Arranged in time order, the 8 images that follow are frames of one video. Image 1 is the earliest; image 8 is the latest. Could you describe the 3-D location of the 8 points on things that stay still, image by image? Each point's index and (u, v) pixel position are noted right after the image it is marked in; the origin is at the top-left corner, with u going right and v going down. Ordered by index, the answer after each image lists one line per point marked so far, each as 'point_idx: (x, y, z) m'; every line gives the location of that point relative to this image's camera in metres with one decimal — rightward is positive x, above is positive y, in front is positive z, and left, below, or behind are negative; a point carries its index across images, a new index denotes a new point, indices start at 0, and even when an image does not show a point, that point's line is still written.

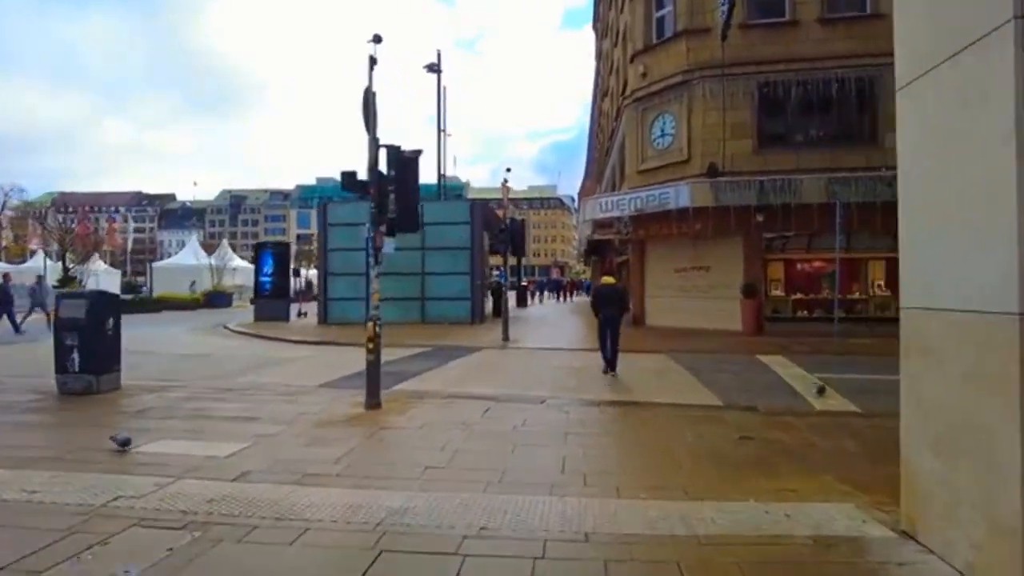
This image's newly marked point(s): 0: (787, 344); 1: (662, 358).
0: (+8.3, -1.7, +19.3) m
1: (+3.8, -1.8, +16.1) m
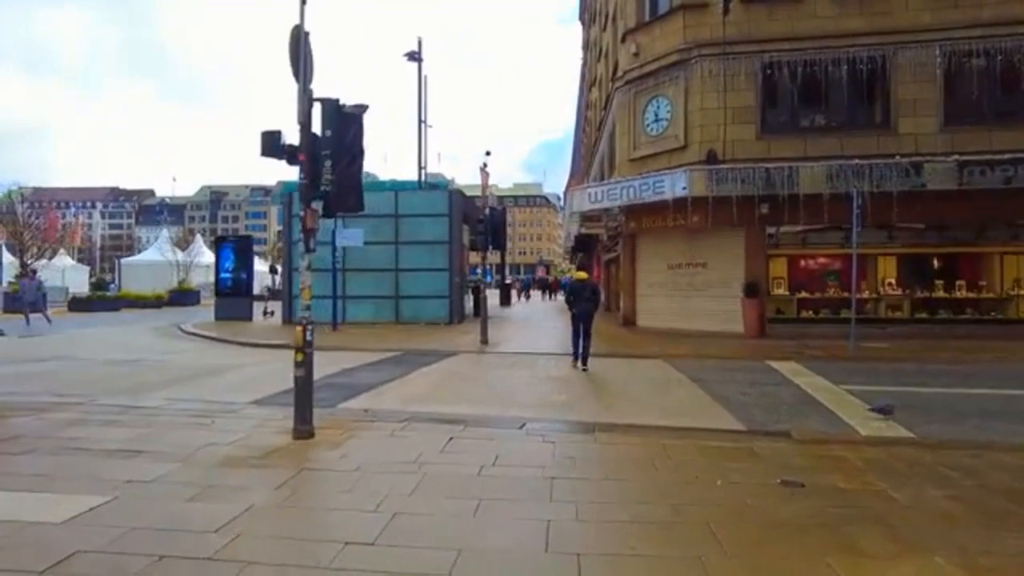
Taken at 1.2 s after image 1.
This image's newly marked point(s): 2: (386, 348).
0: (+7.7, -1.6, +17.4) m
1: (+3.3, -1.7, +14.1) m
2: (-3.8, -1.8, +19.2) m
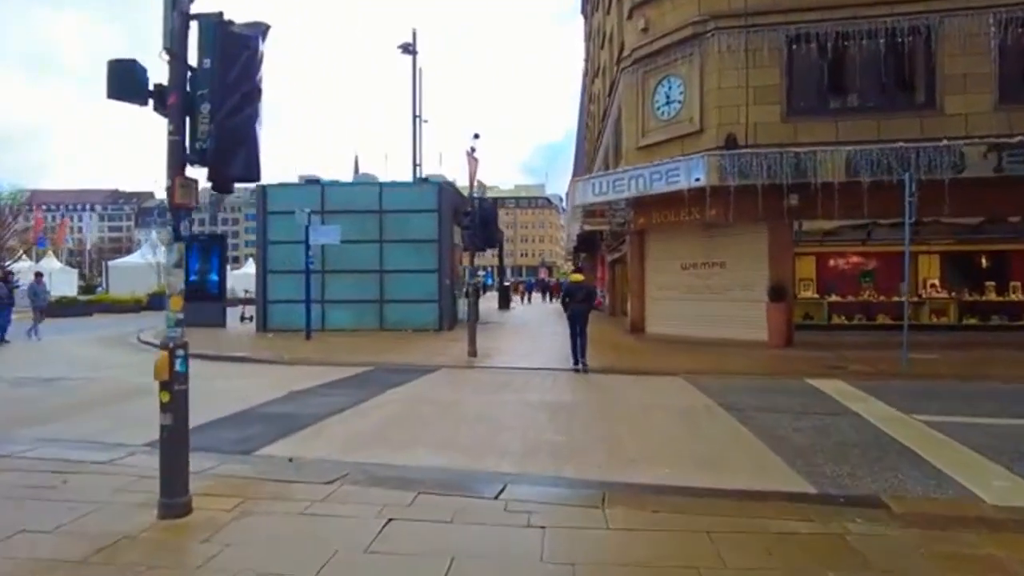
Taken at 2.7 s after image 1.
0: (+7.5, -1.7, +15.0) m
1: (+3.1, -1.8, +11.7) m
2: (-4.0, -1.9, +16.8) m
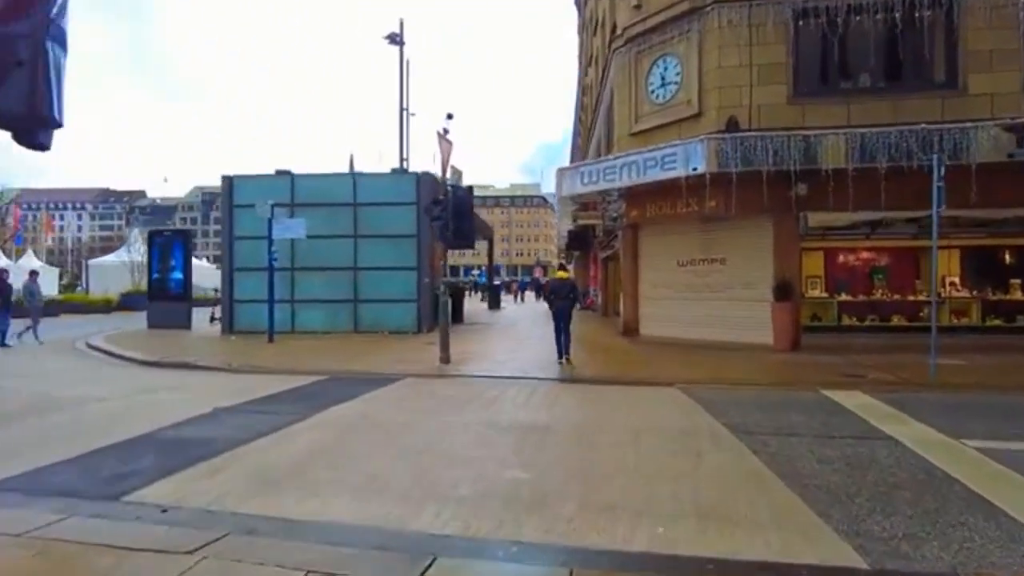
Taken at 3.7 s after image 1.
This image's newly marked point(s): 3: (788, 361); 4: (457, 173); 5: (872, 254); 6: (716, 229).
0: (+7.0, -1.7, +13.3) m
1: (+2.6, -1.7, +10.0) m
2: (-4.5, -1.8, +15.1) m
3: (+6.3, -1.7, +14.6) m
4: (-1.2, +2.7, +14.9) m
5: (+10.2, +1.0, +18.1) m
6: (+5.7, +1.6, +17.8) m
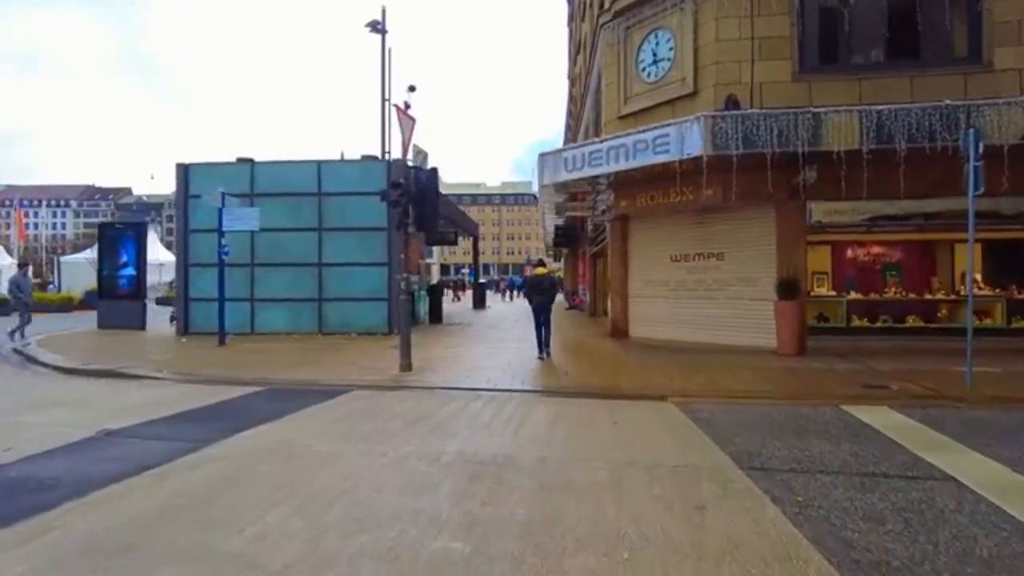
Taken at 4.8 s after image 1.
0: (+6.5, -1.6, +11.6) m
1: (+2.0, -1.7, +8.2) m
2: (-5.1, -1.8, +13.2) m
3: (+5.7, -1.6, +12.9) m
4: (-1.8, +2.7, +13.1) m
5: (+9.5, +1.0, +16.5) m
6: (+5.0, +1.7, +16.1) m
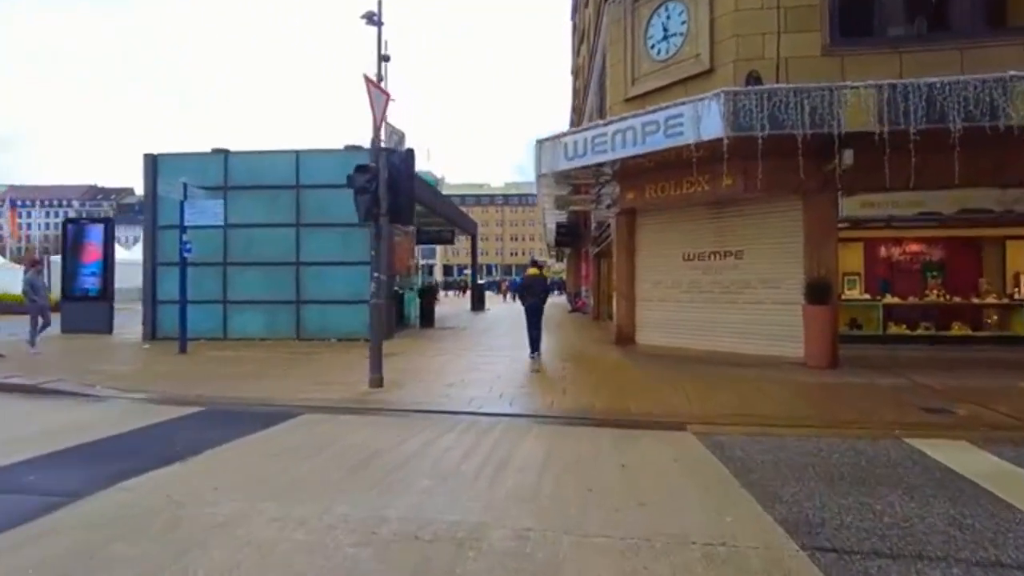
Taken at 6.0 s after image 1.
0: (+6.3, -1.7, +9.8) m
1: (+1.8, -1.7, +6.4) m
2: (-5.3, -1.8, +11.5) m
3: (+5.5, -1.7, +11.1) m
4: (-2.0, +2.7, +11.3) m
5: (+9.4, +0.9, +14.6) m
6: (+4.9, +1.7, +14.3) m
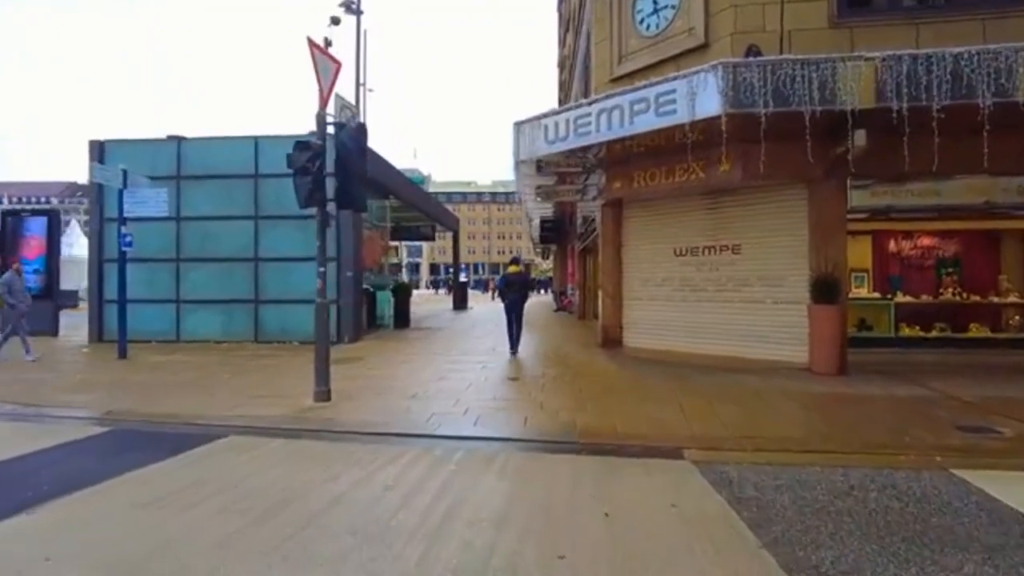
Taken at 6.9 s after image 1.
0: (+5.8, -1.6, +8.5) m
1: (+1.5, -1.7, +5.0) m
2: (-5.7, -1.8, +9.9) m
3: (+5.1, -1.6, +9.8) m
4: (-2.4, +2.7, +9.9) m
5: (+8.8, +1.0, +13.3) m
6: (+4.4, +1.7, +12.9) m
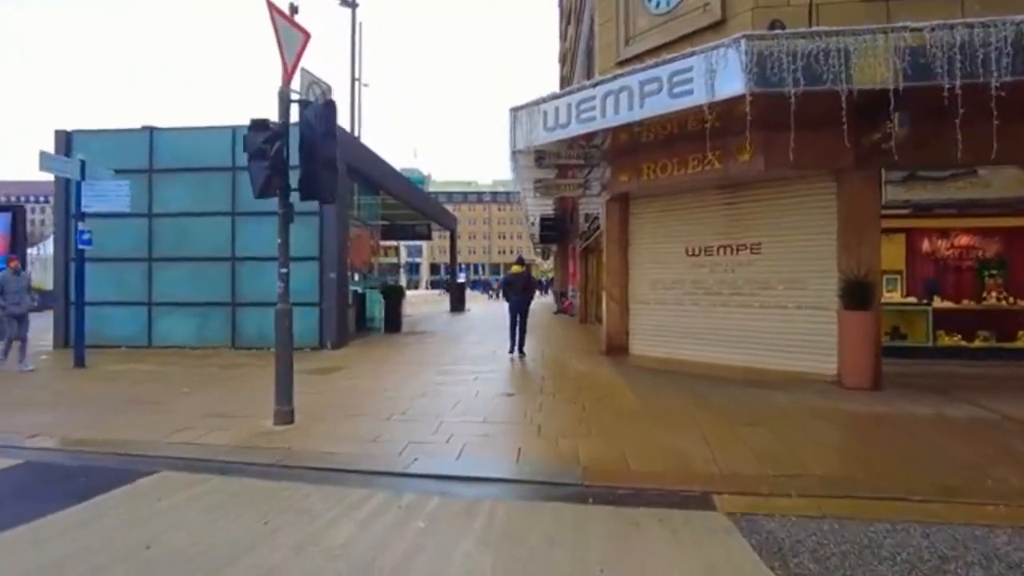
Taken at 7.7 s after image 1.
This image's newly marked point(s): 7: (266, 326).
0: (+5.7, -1.7, +7.2) m
1: (+1.4, -1.8, +3.7) m
2: (-5.8, -1.8, +8.7) m
3: (+5.0, -1.7, +8.5) m
4: (-2.5, +2.7, +8.6) m
5: (+8.8, +0.9, +12.0) m
6: (+4.3, +1.6, +11.6) m
7: (-6.2, -1.0, +16.2) m
